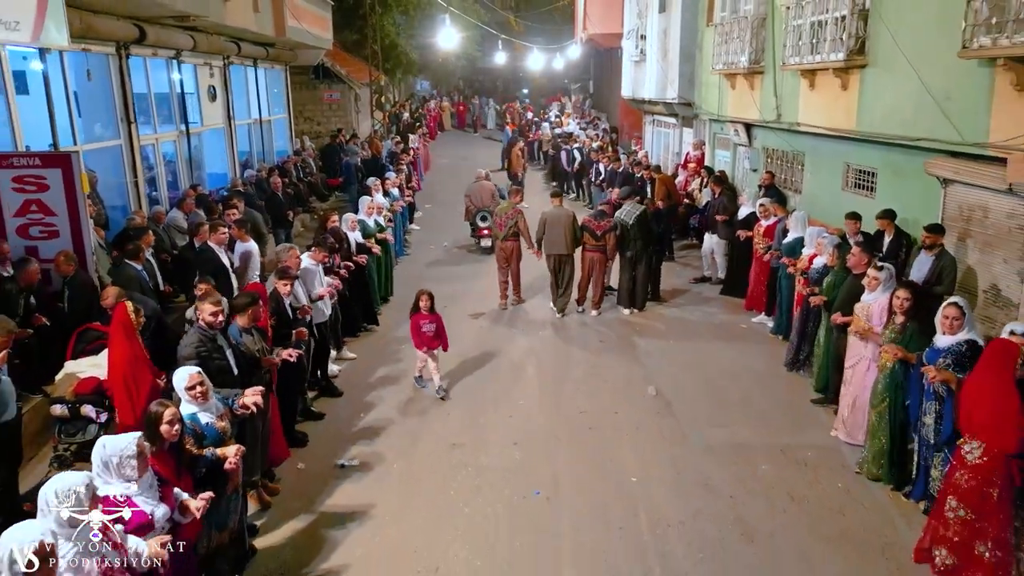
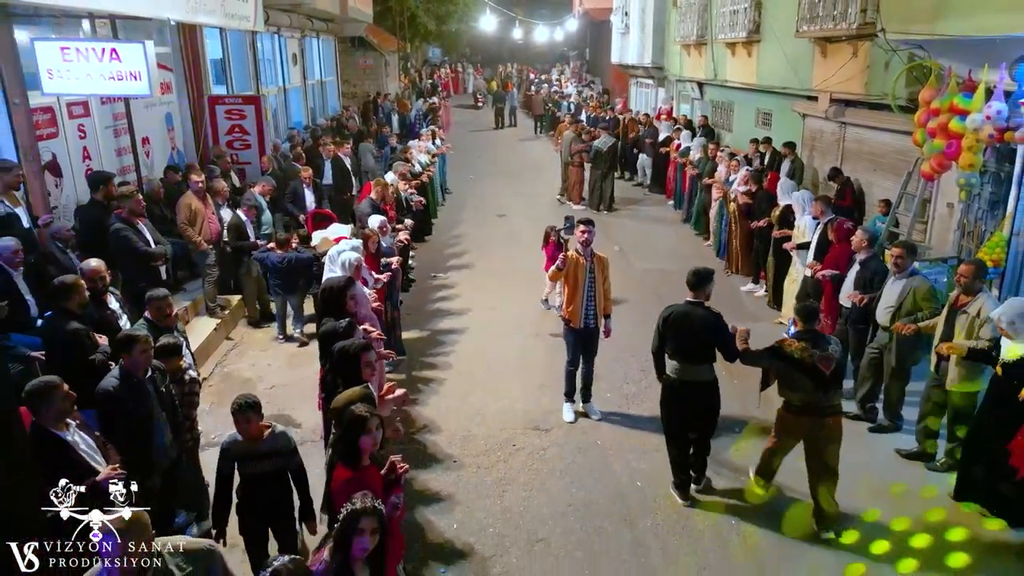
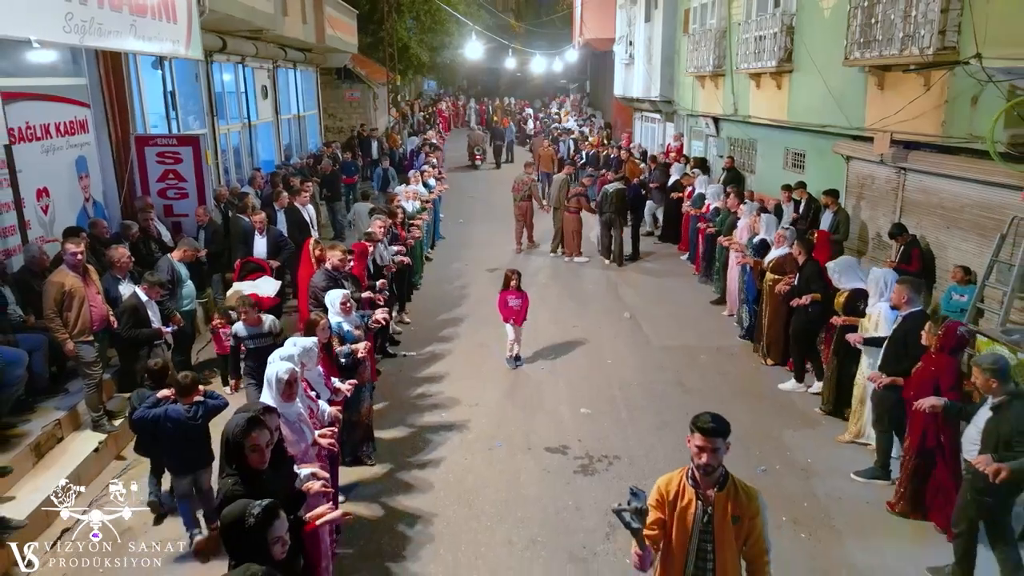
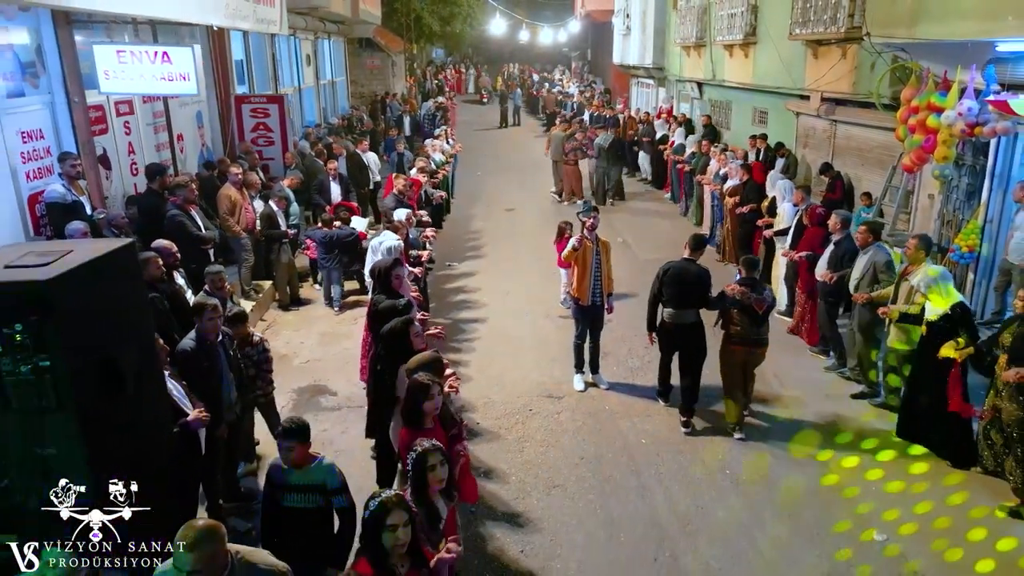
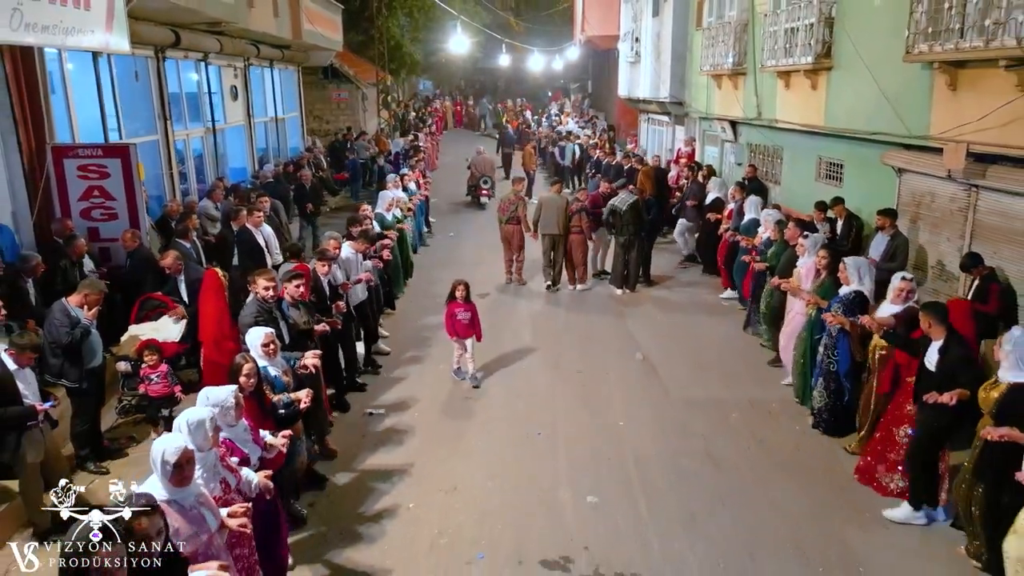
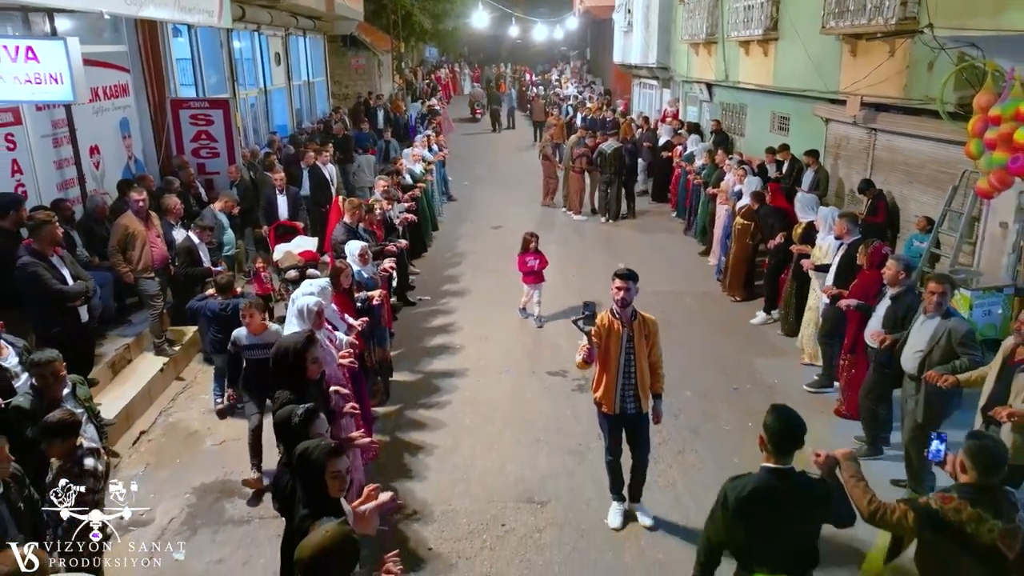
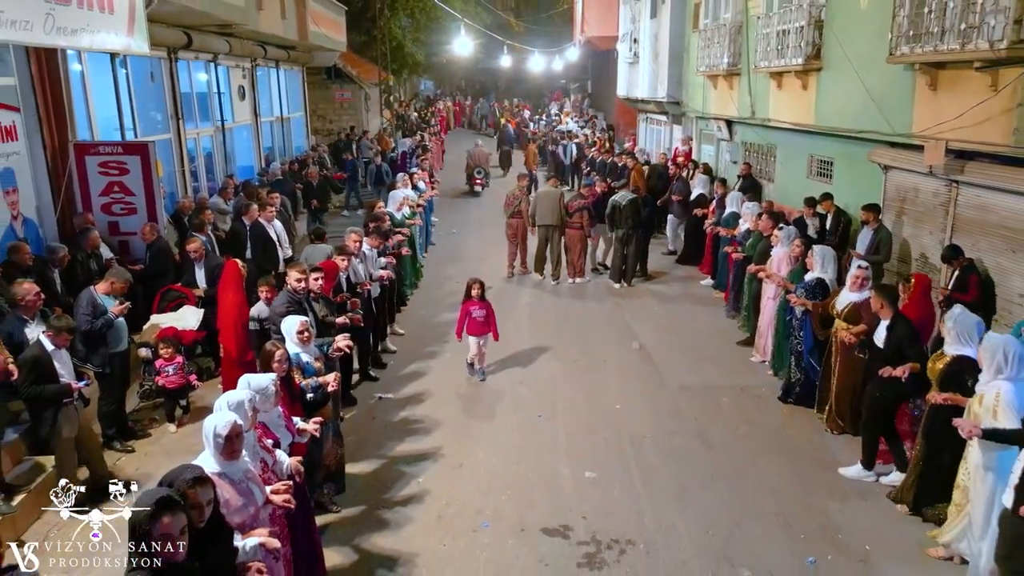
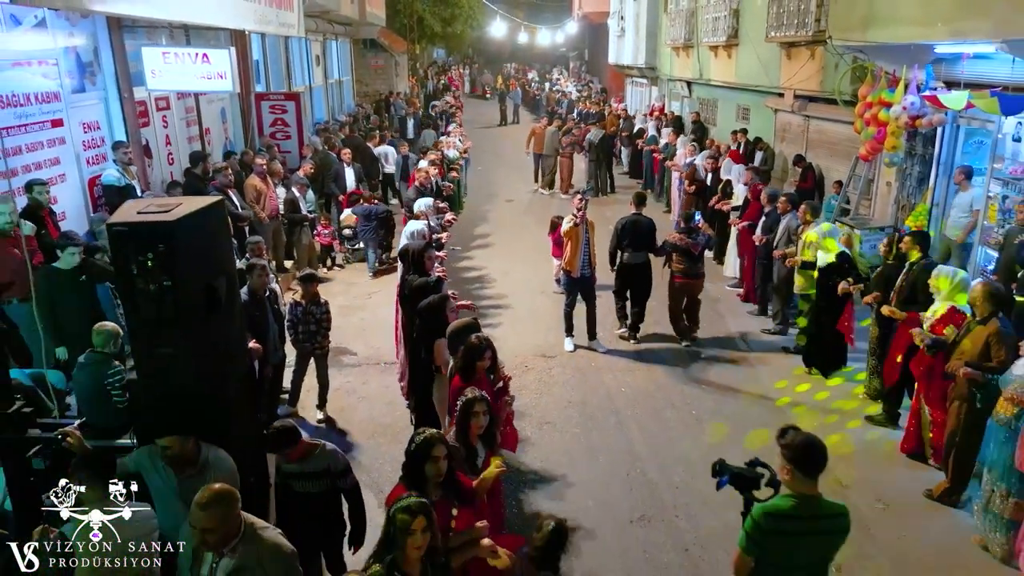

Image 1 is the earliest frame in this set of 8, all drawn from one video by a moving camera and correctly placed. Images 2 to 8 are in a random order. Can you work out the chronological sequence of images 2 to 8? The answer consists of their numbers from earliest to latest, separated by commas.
5, 7, 3, 6, 2, 4, 8
